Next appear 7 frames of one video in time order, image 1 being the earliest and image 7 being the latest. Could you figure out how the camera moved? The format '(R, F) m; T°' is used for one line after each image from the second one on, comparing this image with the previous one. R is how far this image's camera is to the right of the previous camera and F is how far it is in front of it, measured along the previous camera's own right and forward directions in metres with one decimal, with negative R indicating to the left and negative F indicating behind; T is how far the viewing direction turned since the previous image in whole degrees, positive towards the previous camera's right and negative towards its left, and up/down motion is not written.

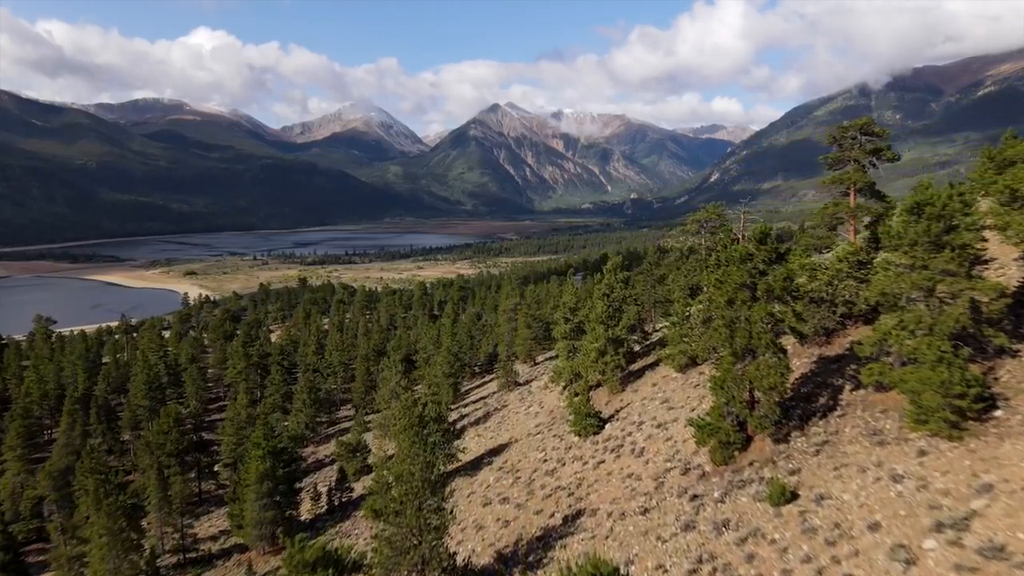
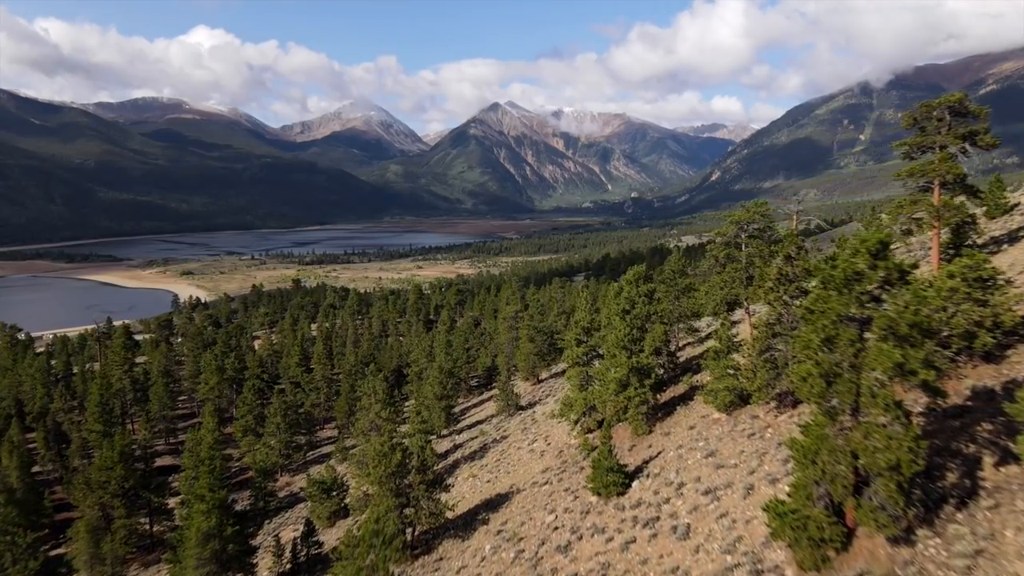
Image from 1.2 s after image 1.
(0.0, +7.6) m; 0°
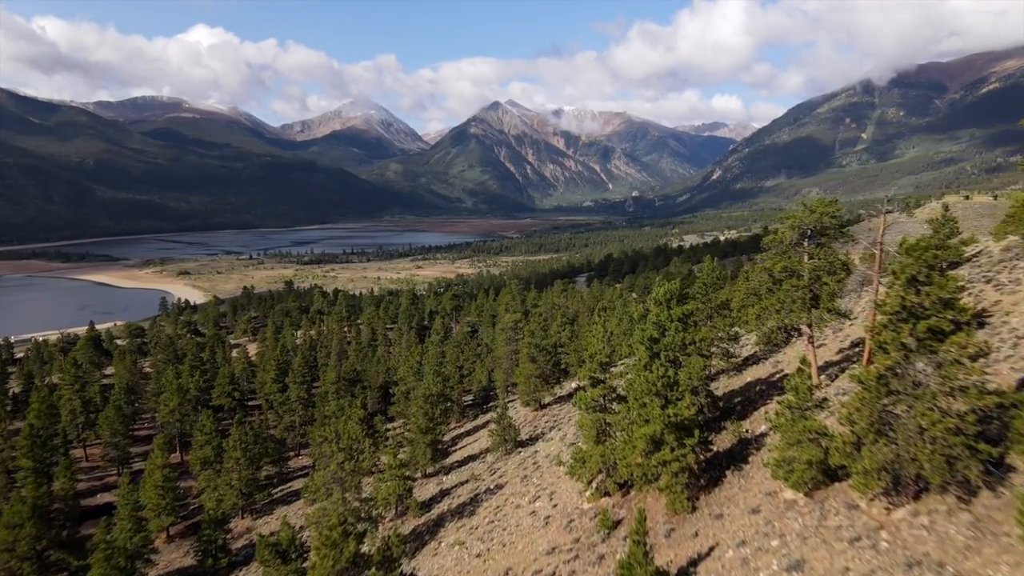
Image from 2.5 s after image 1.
(+0.2, +8.3) m; 0°
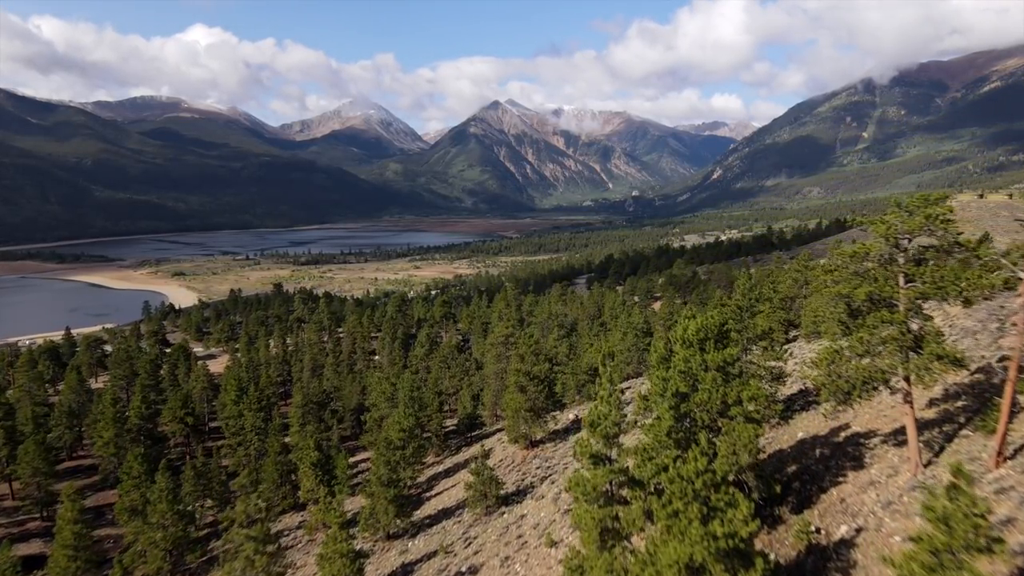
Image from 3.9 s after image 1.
(+0.9, +8.8) m; 0°
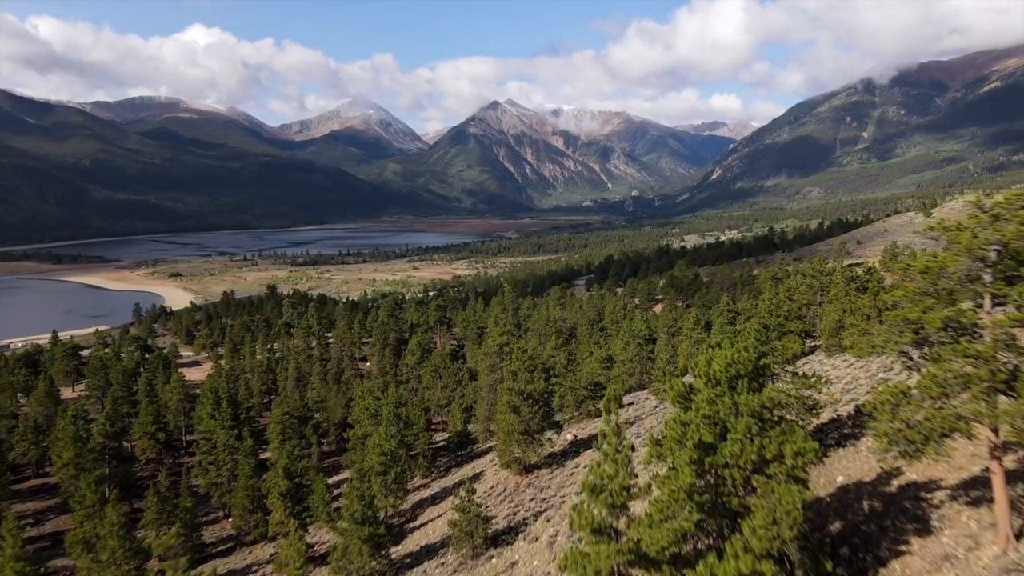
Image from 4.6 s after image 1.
(+0.4, +4.3) m; 0°
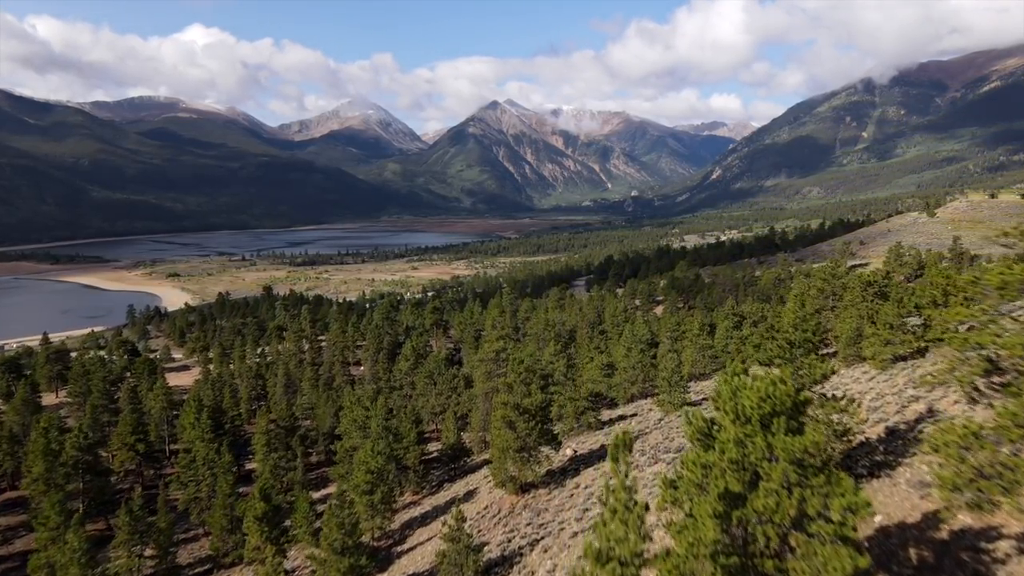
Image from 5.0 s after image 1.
(+0.2, +2.9) m; 0°
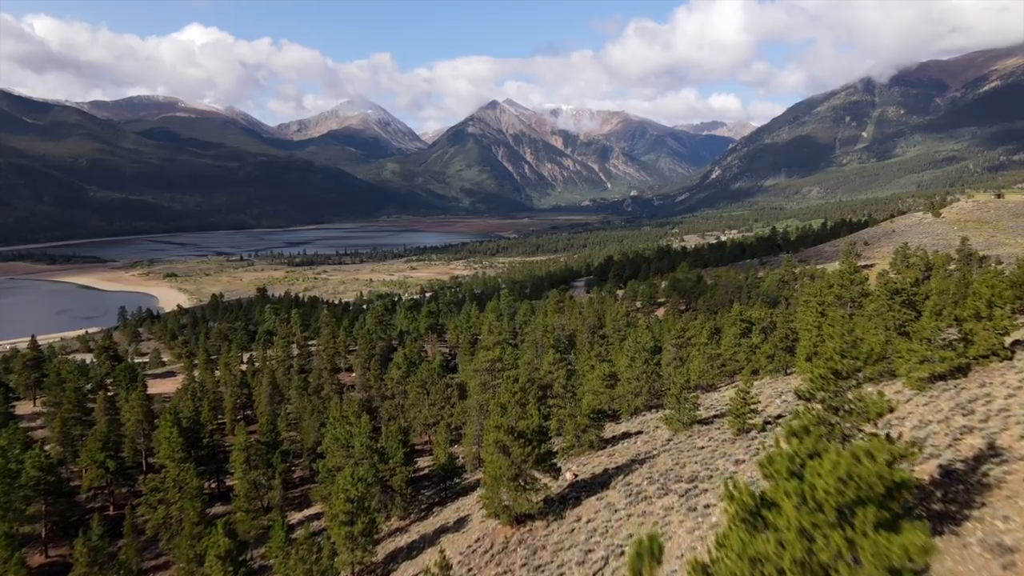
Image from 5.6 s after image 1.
(+0.3, +3.7) m; 0°
